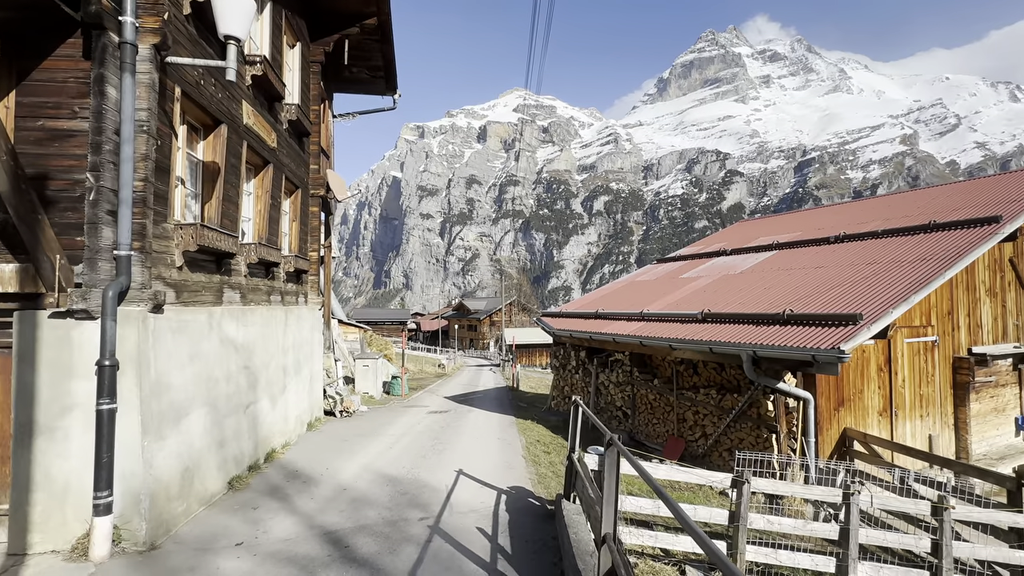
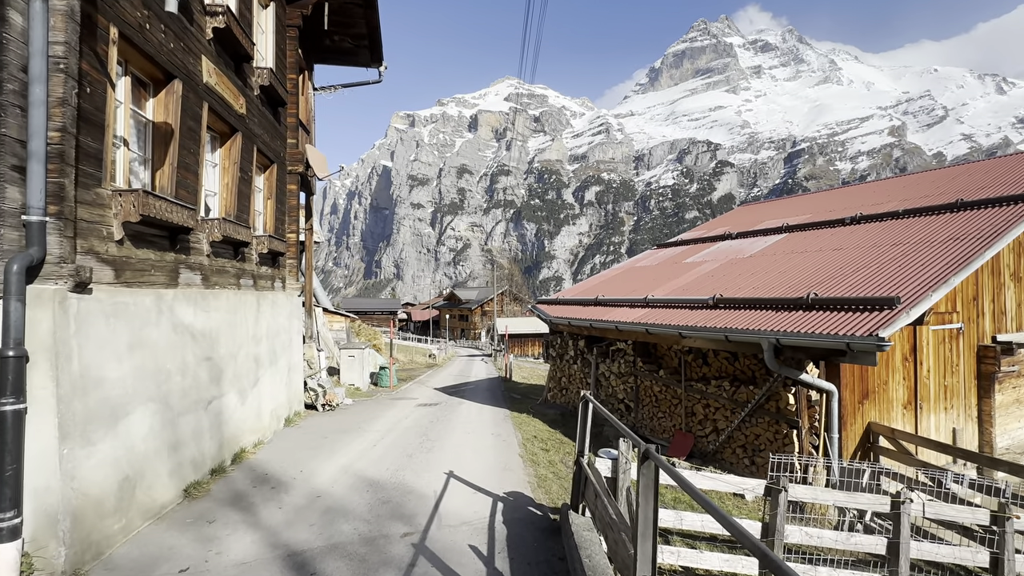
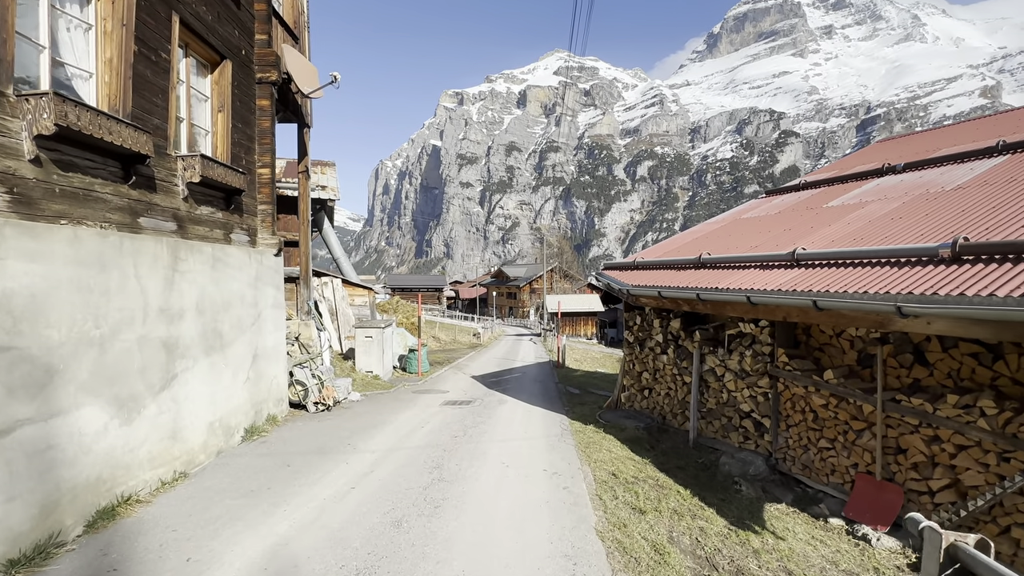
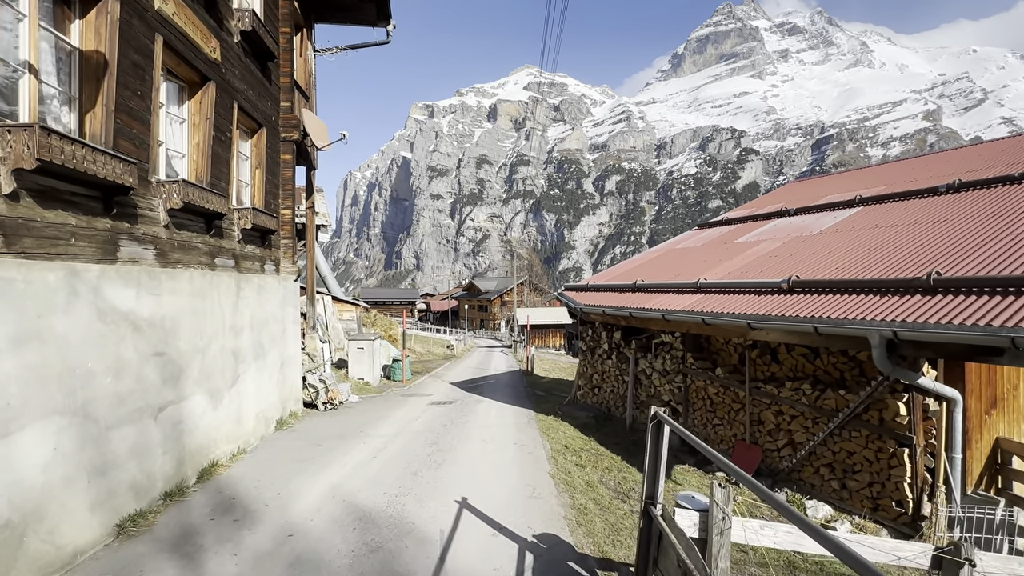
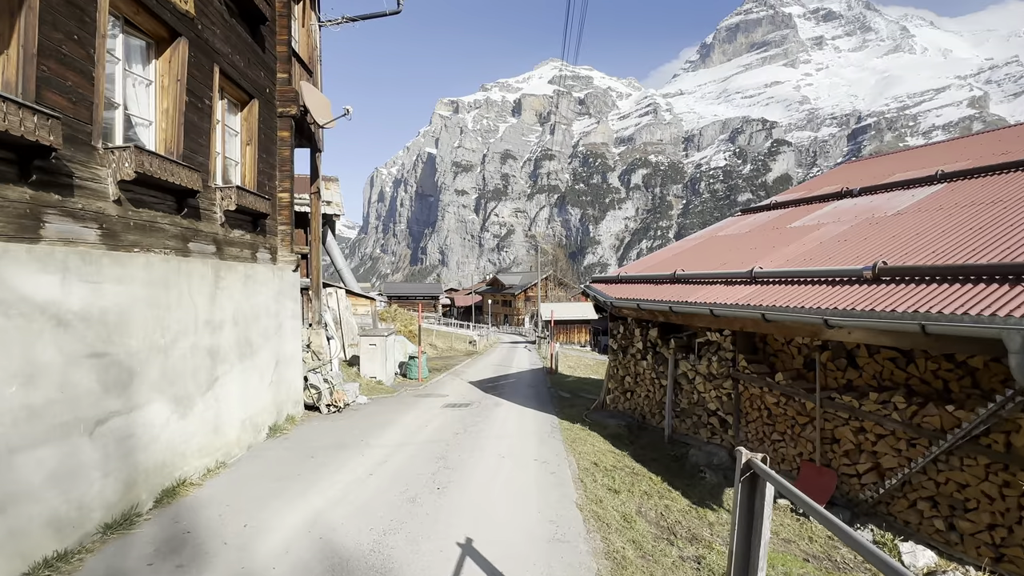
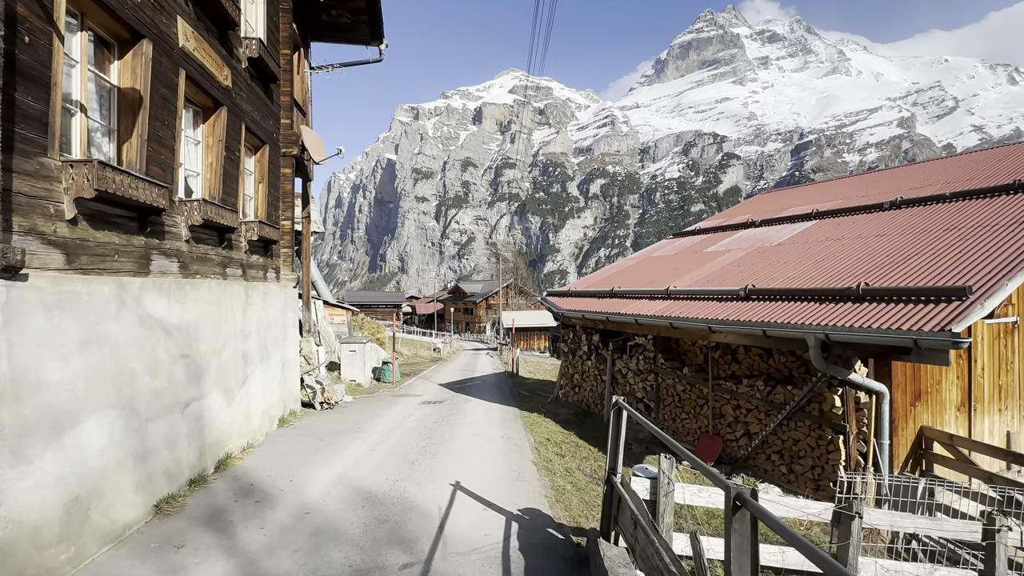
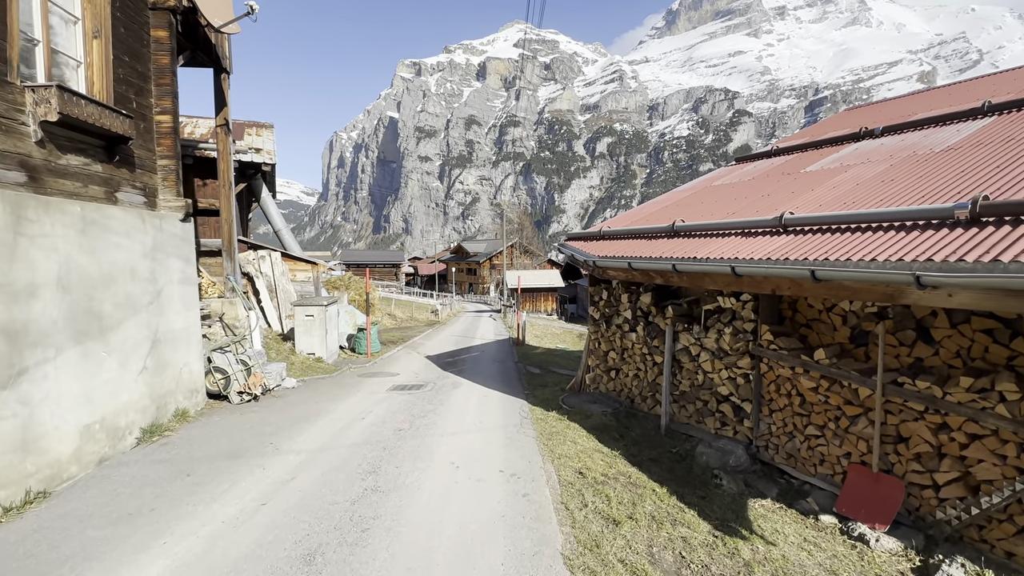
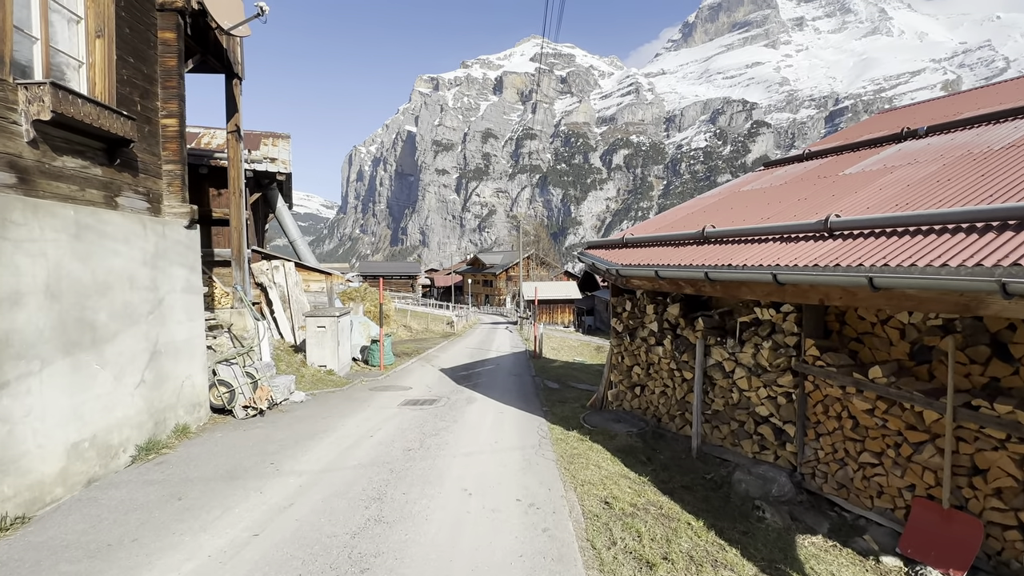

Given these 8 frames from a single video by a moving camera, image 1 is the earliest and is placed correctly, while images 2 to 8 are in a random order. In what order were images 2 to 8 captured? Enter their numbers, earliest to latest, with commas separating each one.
2, 6, 4, 5, 3, 7, 8
